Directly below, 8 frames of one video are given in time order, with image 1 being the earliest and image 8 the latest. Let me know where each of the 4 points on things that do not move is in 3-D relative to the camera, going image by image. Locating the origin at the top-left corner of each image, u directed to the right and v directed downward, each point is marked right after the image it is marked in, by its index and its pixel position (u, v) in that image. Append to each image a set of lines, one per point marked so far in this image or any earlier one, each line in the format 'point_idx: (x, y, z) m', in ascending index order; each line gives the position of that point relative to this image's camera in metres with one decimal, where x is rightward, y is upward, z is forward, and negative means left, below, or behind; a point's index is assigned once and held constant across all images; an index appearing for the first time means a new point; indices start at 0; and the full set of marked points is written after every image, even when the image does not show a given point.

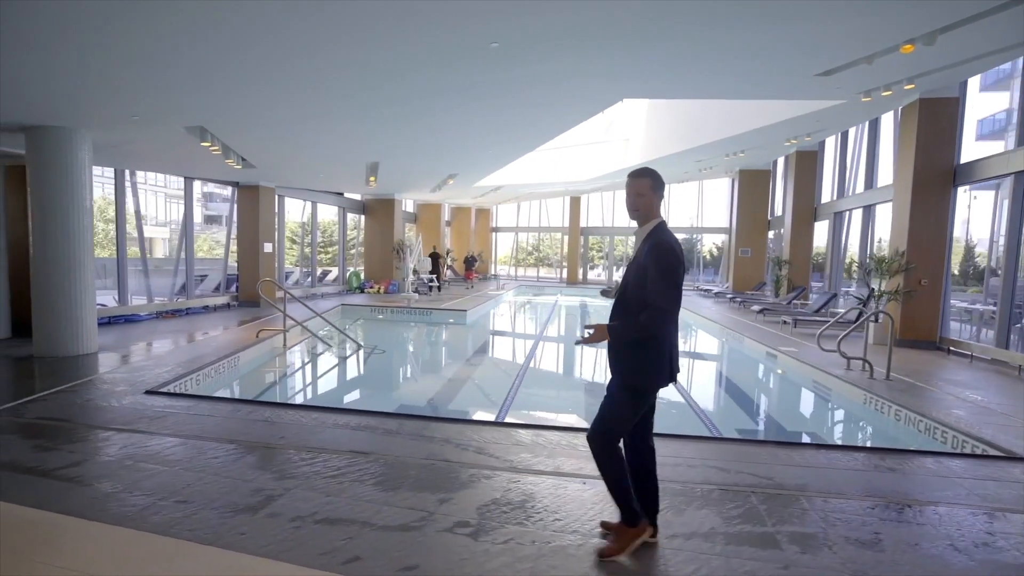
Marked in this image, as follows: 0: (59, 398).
0: (-3.7, -0.9, +4.2) m
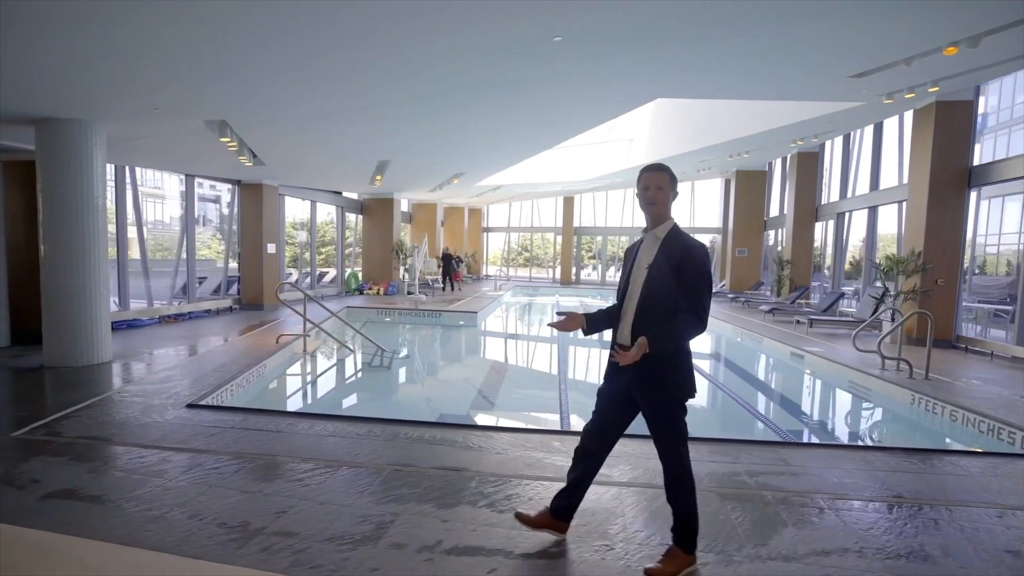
0: (-3.1, -1.0, +3.9) m
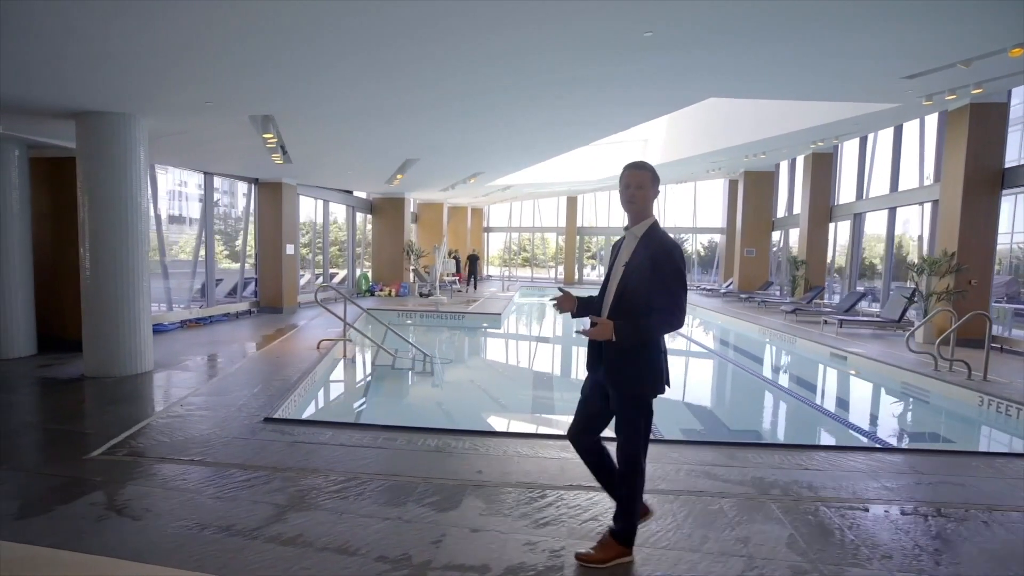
0: (-2.4, -1.0, +3.6) m
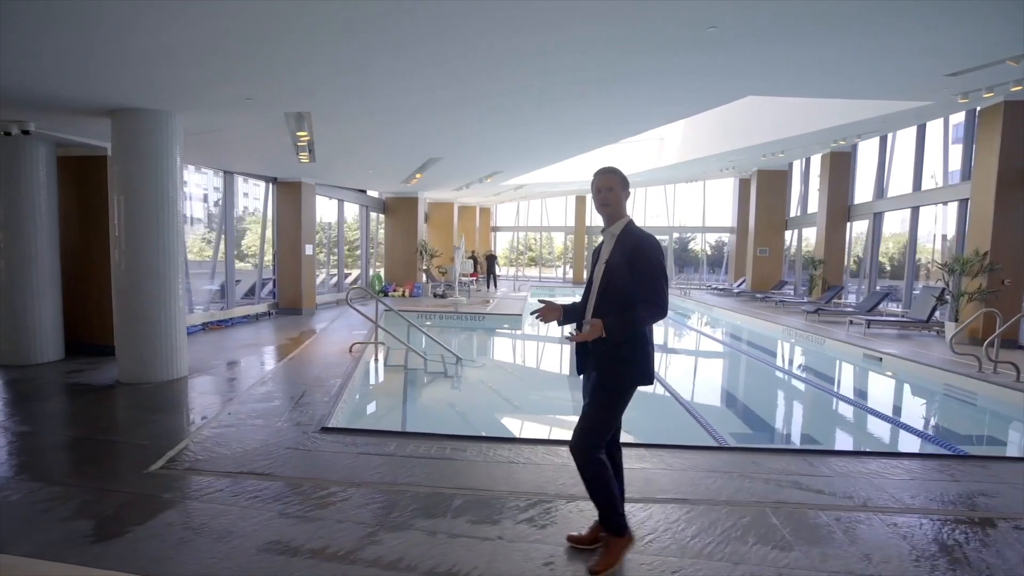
0: (-2.0, -1.0, +3.5) m
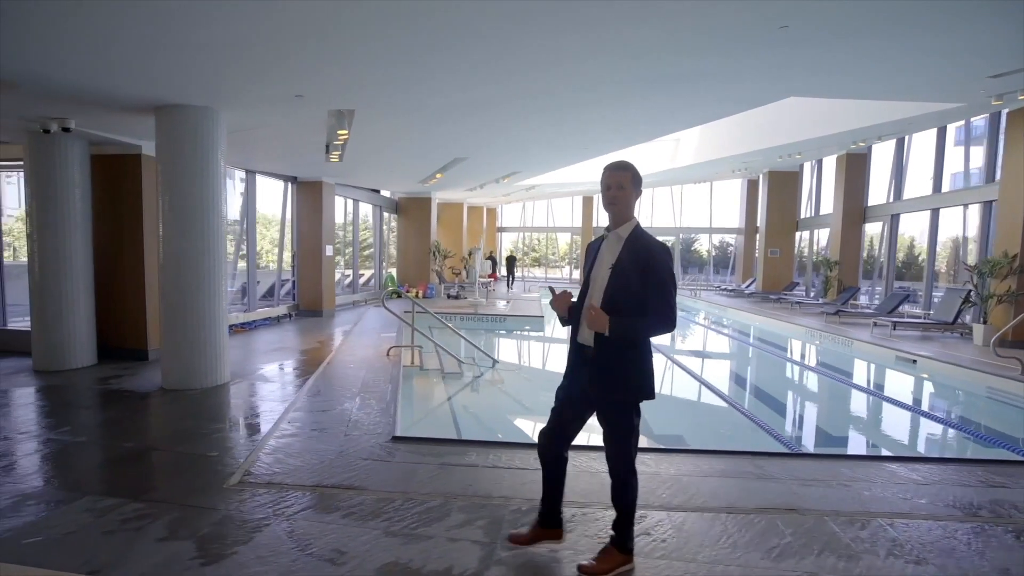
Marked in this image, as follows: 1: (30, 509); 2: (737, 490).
0: (-1.4, -1.0, +3.3) m
1: (-2.4, -1.1, +2.5) m
2: (+1.3, -1.1, +2.9) m
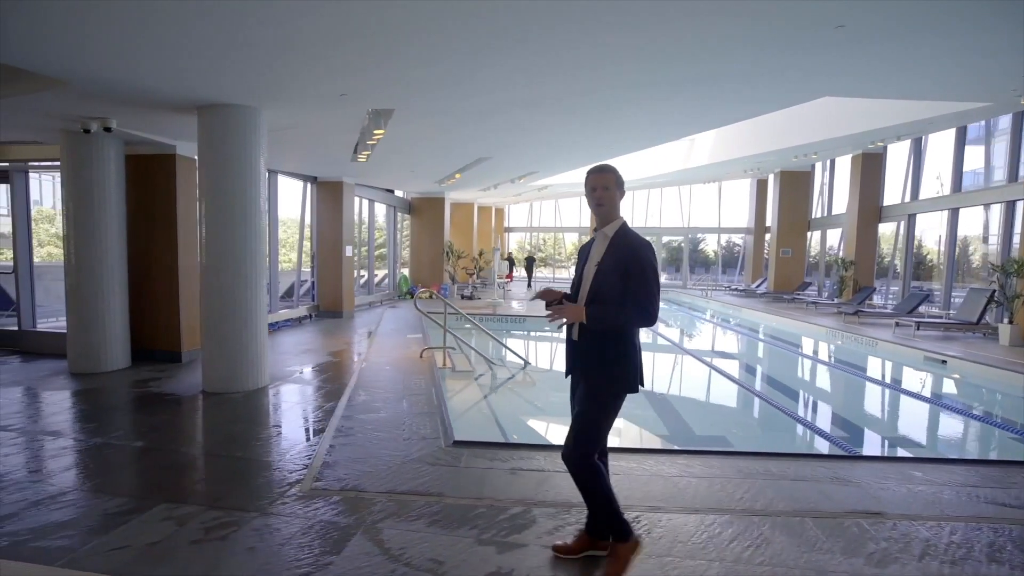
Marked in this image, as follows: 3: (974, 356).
0: (-1.0, -1.1, +3.3) m
1: (-2.0, -1.1, +2.5) m
2: (+1.7, -1.2, +2.9) m
3: (+6.7, -1.0, +7.4) m
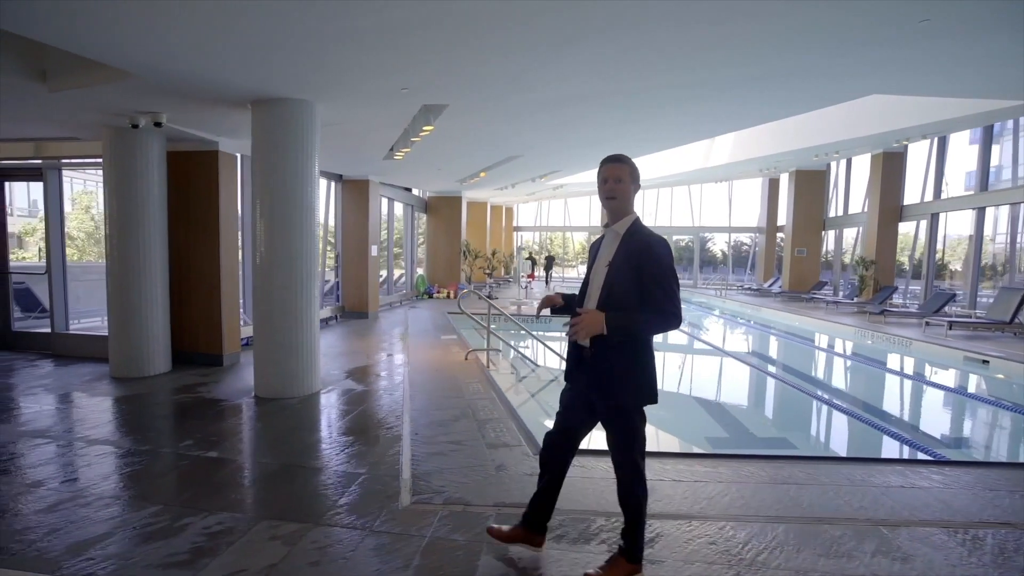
0: (-0.5, -1.1, +3.1) m
1: (-1.4, -1.1, +2.3) m
2: (+2.2, -1.2, +2.8) m
3: (+7.2, -1.0, +7.4) m
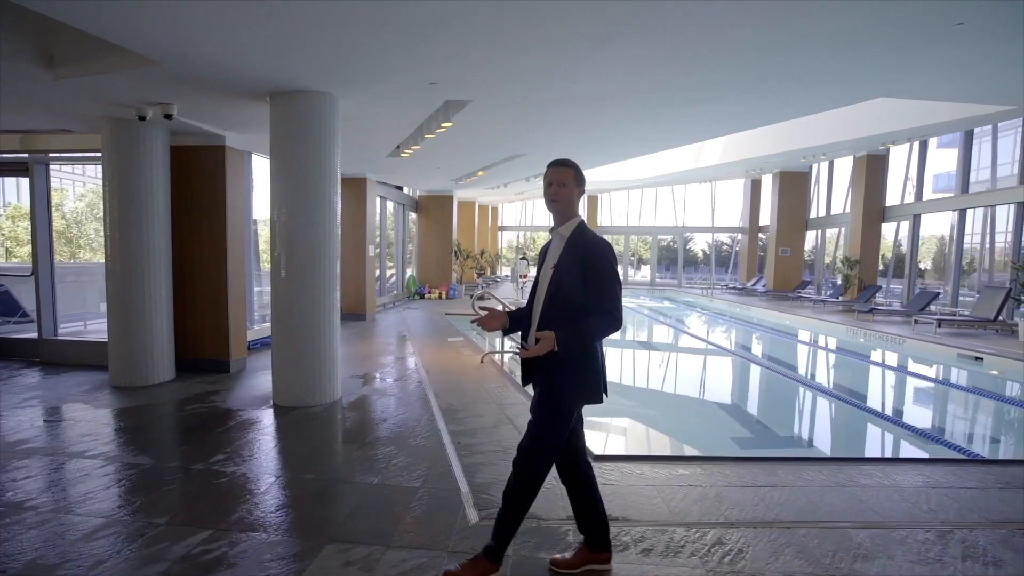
0: (-0.2, -1.1, +3.0) m
1: (-1.0, -1.1, +2.1) m
2: (+2.6, -1.2, +2.8) m
3: (+7.3, -1.0, +7.6) m
